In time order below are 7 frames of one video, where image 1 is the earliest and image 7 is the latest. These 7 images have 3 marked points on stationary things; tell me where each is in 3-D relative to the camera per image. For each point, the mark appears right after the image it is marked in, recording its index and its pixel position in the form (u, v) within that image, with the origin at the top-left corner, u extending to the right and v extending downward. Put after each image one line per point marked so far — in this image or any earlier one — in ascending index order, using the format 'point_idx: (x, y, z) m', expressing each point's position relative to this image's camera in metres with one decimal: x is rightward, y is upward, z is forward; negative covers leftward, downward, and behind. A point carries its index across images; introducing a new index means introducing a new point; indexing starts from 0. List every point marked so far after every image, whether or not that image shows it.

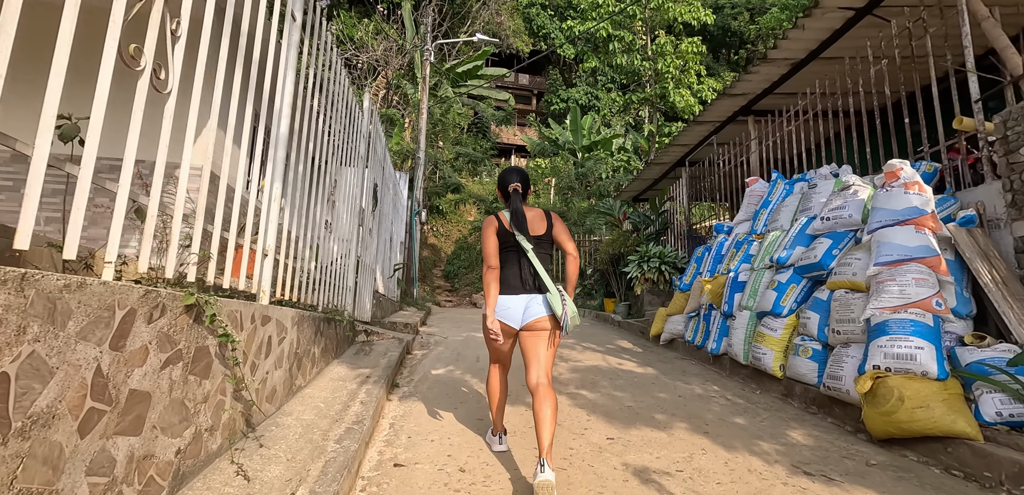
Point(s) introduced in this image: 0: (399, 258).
0: (-1.9, -0.2, +8.4) m
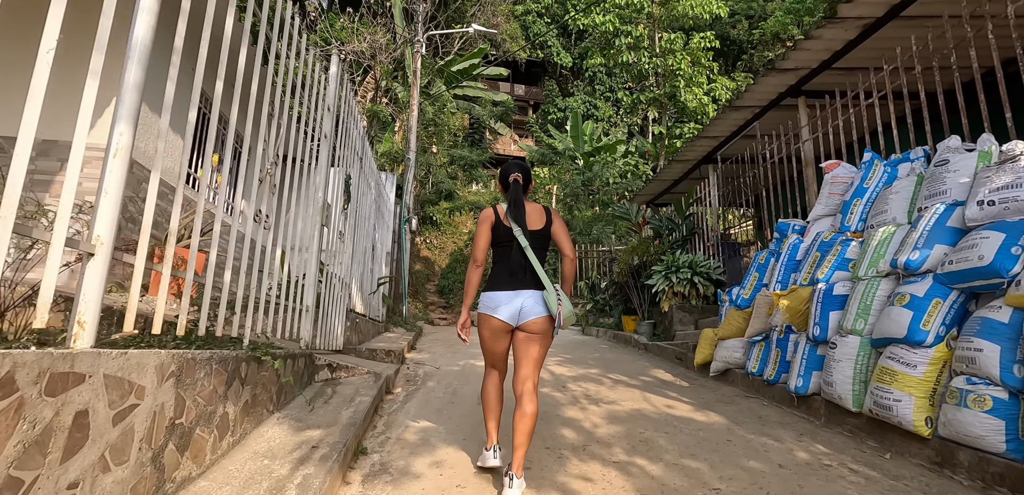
0: (-1.9, -0.4, +7.2) m
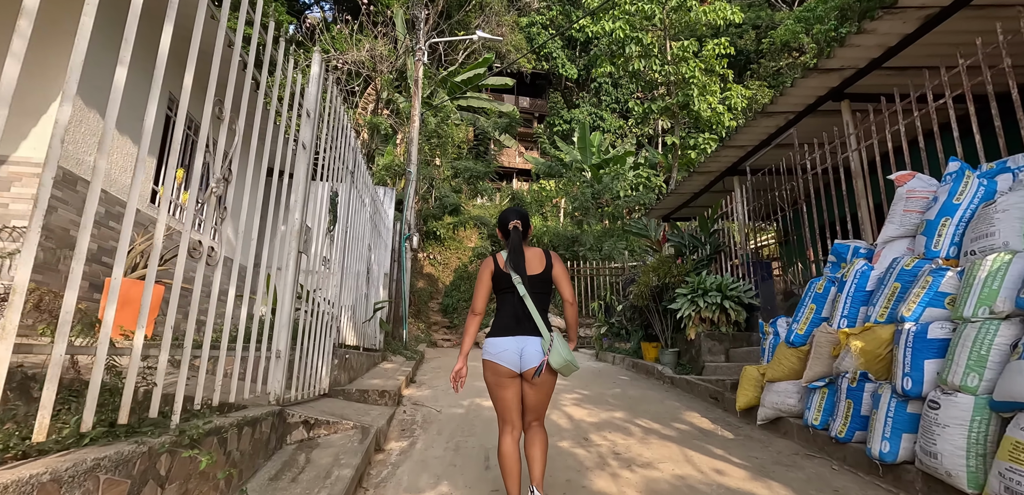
0: (-1.8, -0.6, +6.7) m
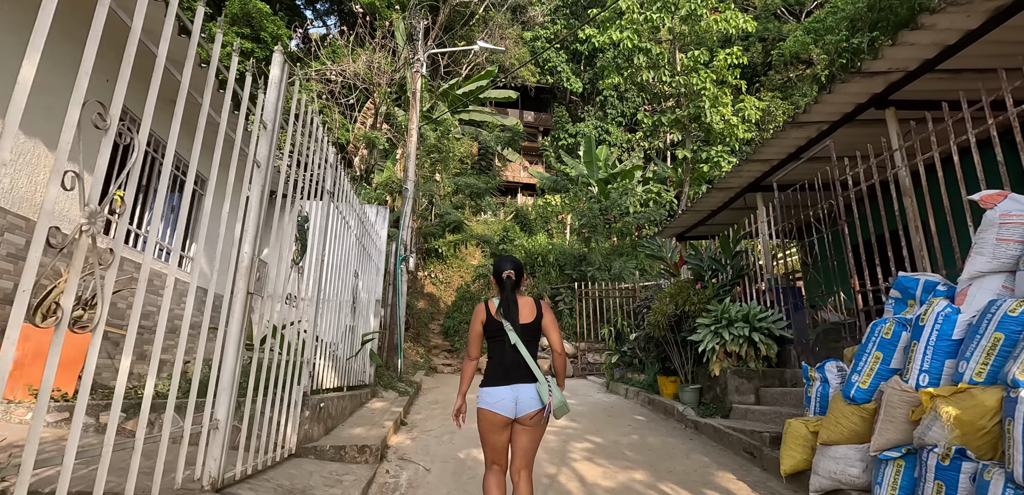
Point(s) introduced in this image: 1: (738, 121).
0: (-1.7, -0.9, +6.1) m
1: (+5.4, +3.1, +11.8) m
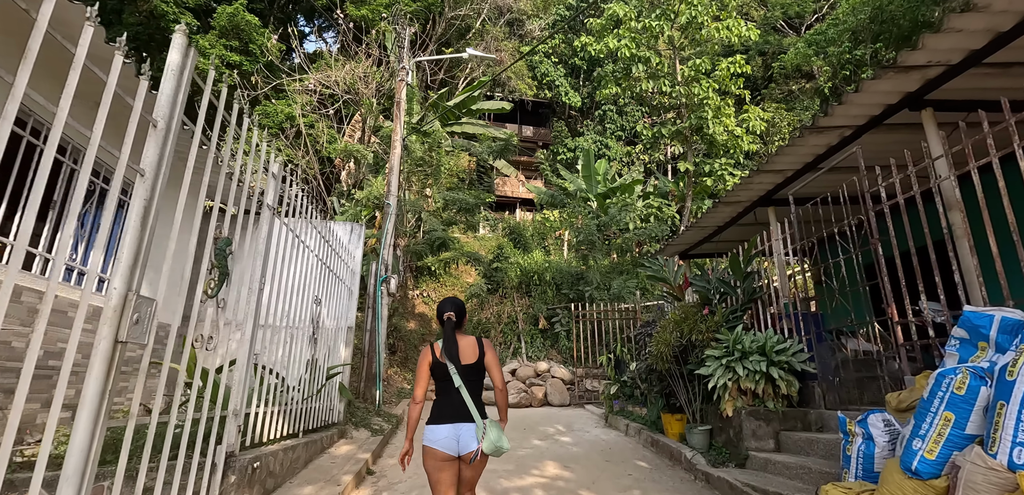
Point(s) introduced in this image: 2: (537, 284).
0: (-1.9, -1.2, +5.5) m
1: (+5.3, +2.7, +11.3) m
2: (+0.6, -0.9, +11.7) m
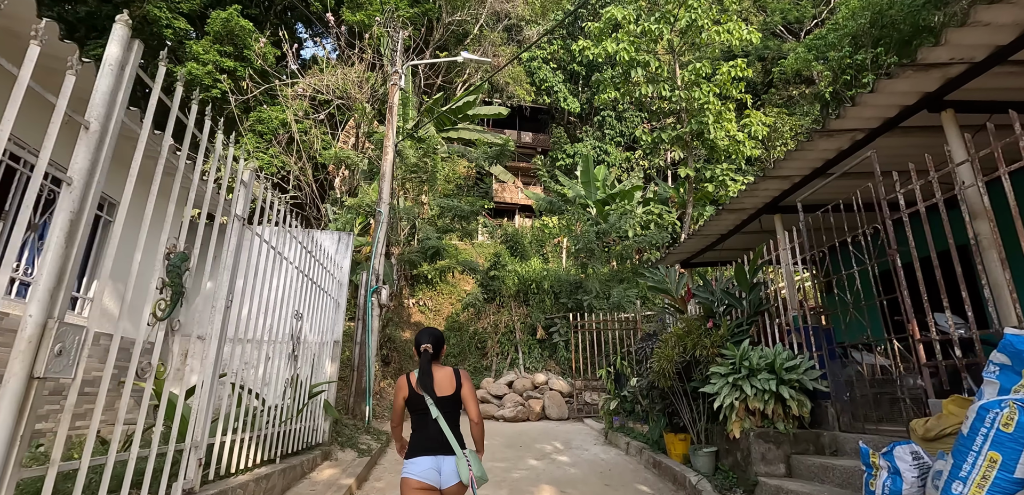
0: (-1.9, -1.3, +5.2) m
1: (+5.2, +2.5, +11.0) m
2: (+0.5, -1.1, +11.4) m
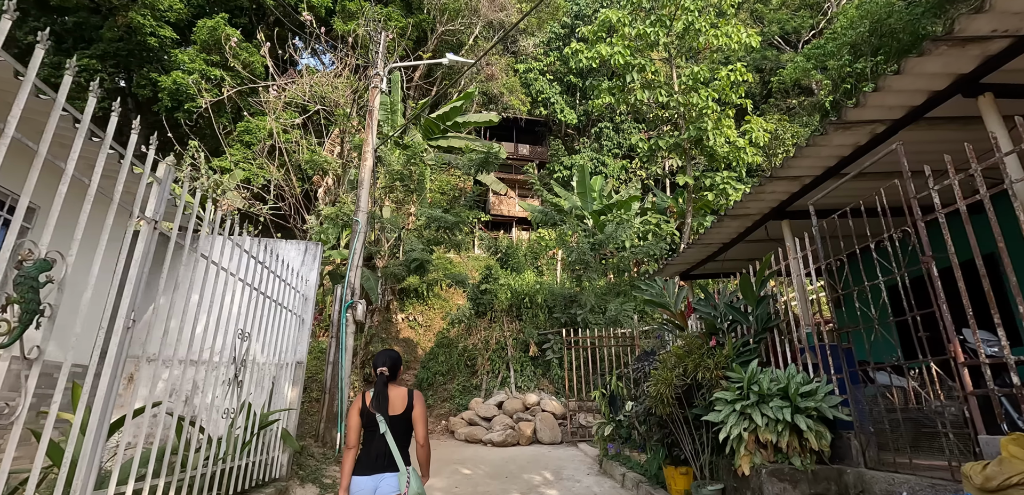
0: (-2.1, -1.4, +4.7) m
1: (+5.0, +2.2, +10.6) m
2: (+0.3, -1.3, +10.9) m
